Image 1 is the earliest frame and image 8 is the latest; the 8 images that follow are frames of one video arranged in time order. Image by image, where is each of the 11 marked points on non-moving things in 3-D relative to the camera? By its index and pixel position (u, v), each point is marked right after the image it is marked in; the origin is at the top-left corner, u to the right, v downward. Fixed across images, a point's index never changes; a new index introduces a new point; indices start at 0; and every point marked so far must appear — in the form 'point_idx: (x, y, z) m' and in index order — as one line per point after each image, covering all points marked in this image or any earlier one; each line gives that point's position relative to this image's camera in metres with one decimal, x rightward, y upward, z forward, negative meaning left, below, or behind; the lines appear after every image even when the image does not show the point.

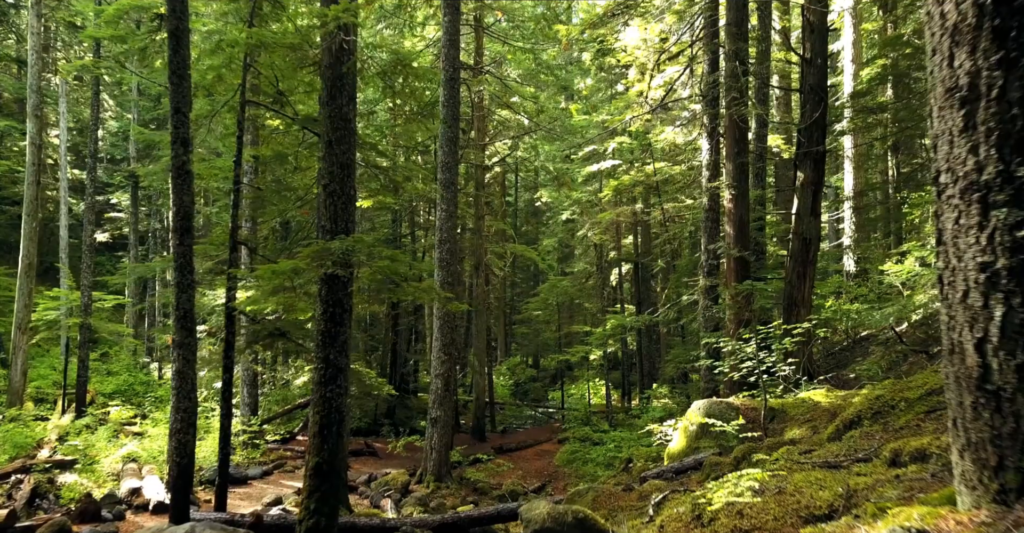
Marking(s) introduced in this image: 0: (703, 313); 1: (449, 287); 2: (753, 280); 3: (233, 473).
0: (+3.5, -0.9, +15.5) m
1: (-1.4, -0.5, +17.5) m
2: (+4.2, -0.2, +14.7) m
3: (-5.5, -4.1, +16.6) m
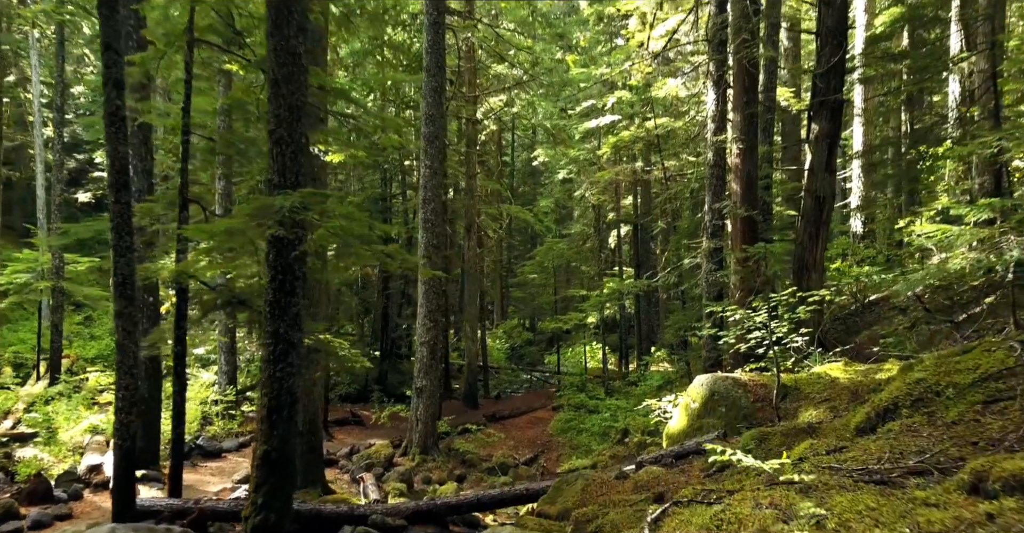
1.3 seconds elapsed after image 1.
0: (+3.3, -0.2, +14.4) m
1: (-1.6, +0.3, +16.4) m
2: (+4.0, +0.4, +13.6) m
3: (-5.7, -3.4, +15.7) m
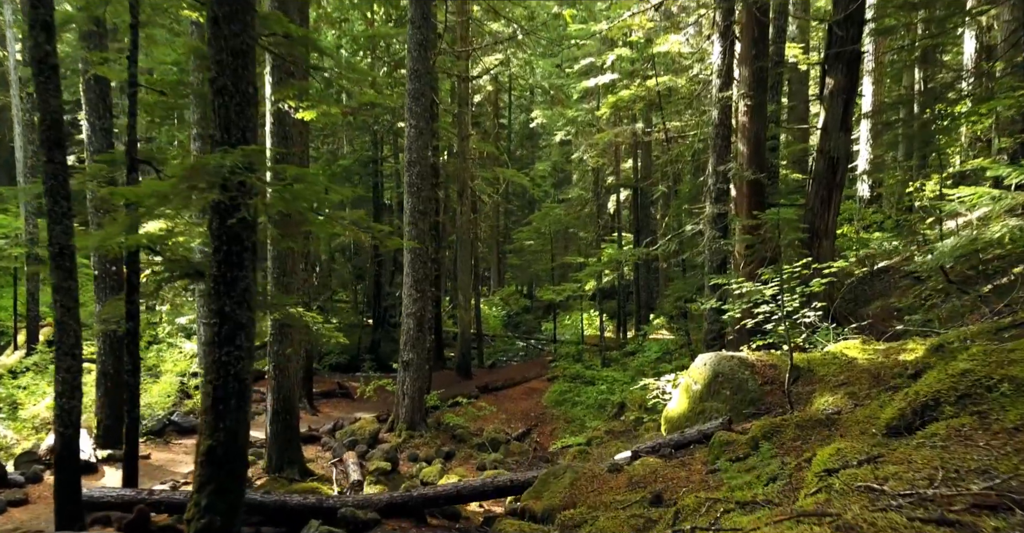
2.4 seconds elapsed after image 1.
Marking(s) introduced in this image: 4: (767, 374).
0: (+3.1, +0.3, +13.5) m
1: (-1.7, +0.9, +15.5) m
2: (+3.9, +0.9, +12.6) m
3: (-5.9, -2.8, +14.9) m
4: (+2.6, -1.1, +8.6) m
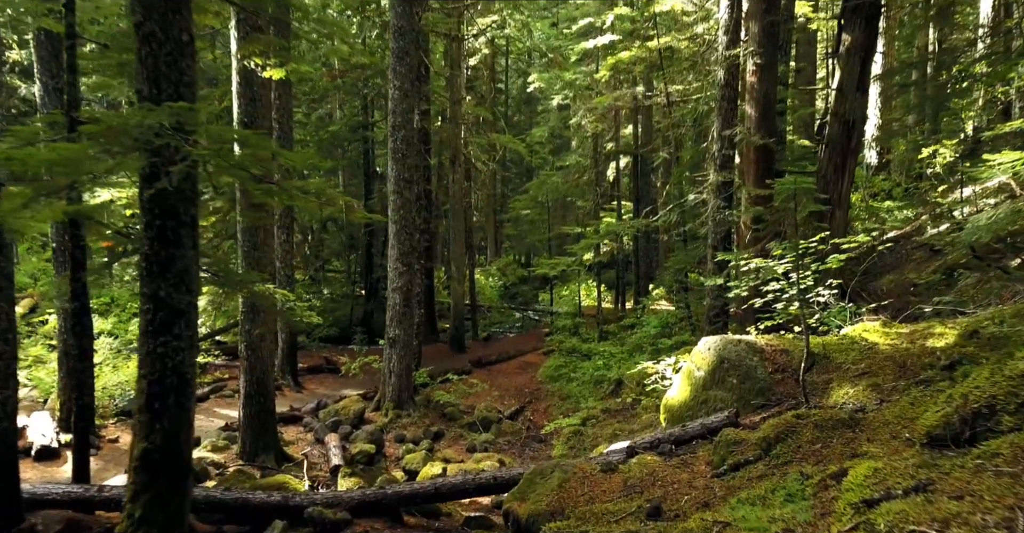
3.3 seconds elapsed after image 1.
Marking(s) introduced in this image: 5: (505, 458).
0: (+3.0, +0.8, +12.6) m
1: (-1.9, +1.4, +14.6) m
2: (+3.7, +1.3, +11.8) m
3: (-6.0, -2.3, +14.2) m
4: (+2.5, -0.9, +7.8) m
5: (-0.1, -3.0, +13.2) m
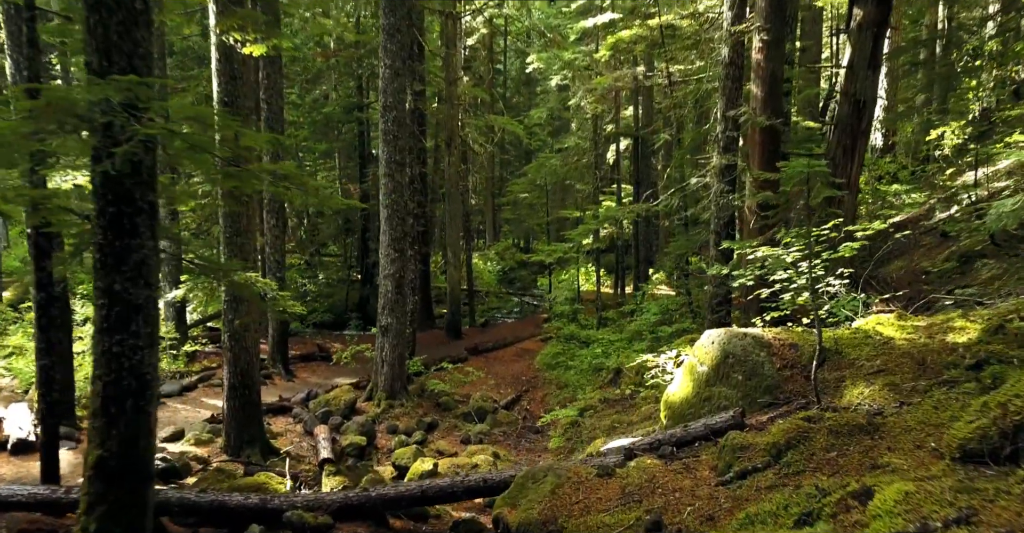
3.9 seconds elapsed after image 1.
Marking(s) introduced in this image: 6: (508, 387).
0: (+2.9, +1.0, +12.2) m
1: (-1.9, +1.7, +14.1) m
2: (+3.6, +1.5, +11.3) m
3: (-6.1, -2.1, +13.8) m
4: (+2.4, -0.8, +7.4) m
5: (-0.2, -2.8, +12.8) m
6: (-0.1, -2.5, +17.2) m
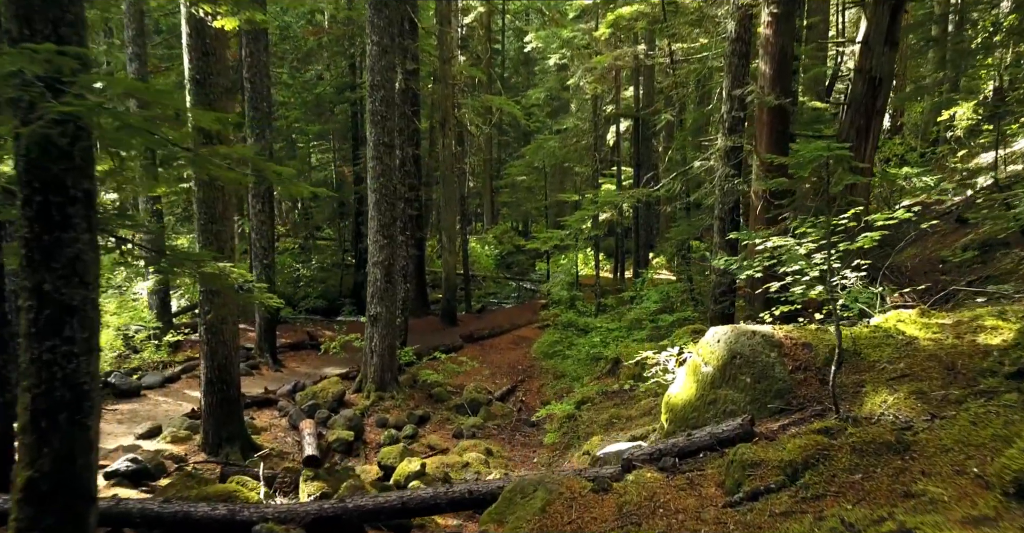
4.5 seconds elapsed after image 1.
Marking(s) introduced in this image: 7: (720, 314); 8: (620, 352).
0: (+2.8, +1.1, +11.5) m
1: (-2.0, +1.9, +13.5) m
2: (+3.6, +1.6, +10.6) m
3: (-6.2, -1.9, +13.2) m
4: (+2.3, -0.7, +6.8) m
5: (-0.3, -2.6, +12.2) m
6: (-0.2, -2.2, +16.7) m
7: (+2.9, -0.6, +11.6) m
8: (+1.9, -1.5, +14.8) m
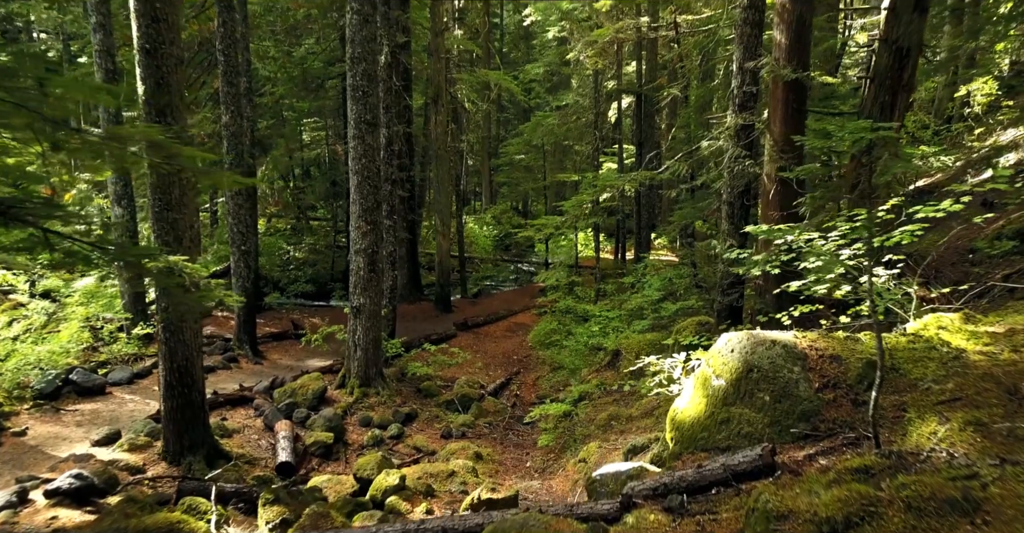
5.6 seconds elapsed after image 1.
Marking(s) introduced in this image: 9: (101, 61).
0: (+2.7, +1.3, +10.6) m
1: (-2.1, +2.1, +12.5) m
2: (+3.4, +1.7, +9.7) m
3: (-6.3, -1.7, +12.3) m
4: (+2.2, -0.7, +5.9) m
5: (-0.4, -2.5, +11.4) m
6: (-0.3, -1.9, +15.8) m
7: (+2.7, -0.5, +10.7) m
8: (+1.8, -1.3, +13.9) m
9: (-6.8, +3.4, +14.0) m
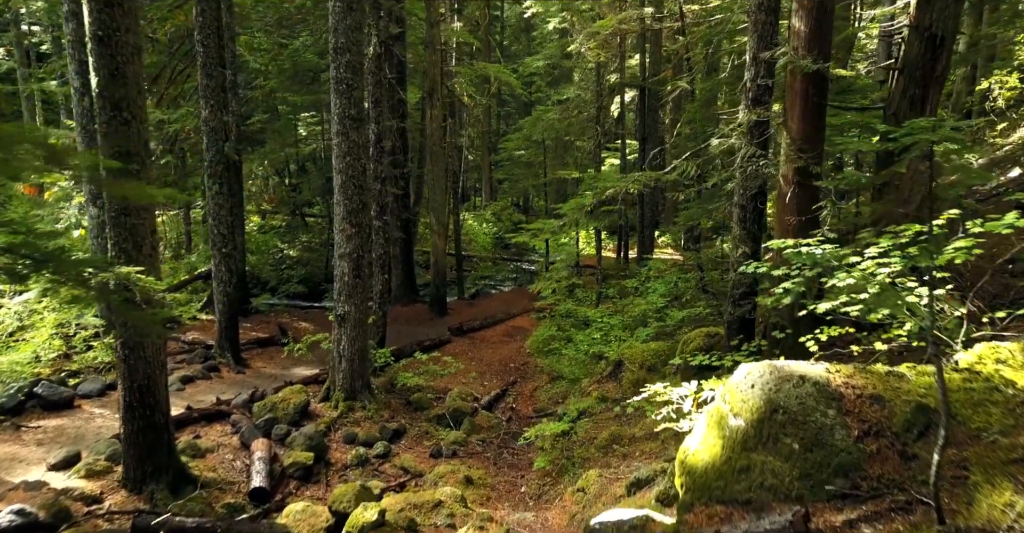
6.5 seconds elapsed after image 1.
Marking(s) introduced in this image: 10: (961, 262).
0: (+2.6, +1.2, +9.7) m
1: (-2.2, +2.0, +11.7) m
2: (+3.4, +1.6, +8.8) m
3: (-6.4, -1.8, +11.5) m
4: (+2.1, -0.8, +5.0) m
5: (-0.5, -2.6, +10.6) m
6: (-0.3, -2.0, +15.0) m
7: (+2.7, -0.6, +9.8) m
8: (+1.7, -1.4, +13.1) m
9: (-6.9, +3.4, +13.2) m
10: (+2.8, 0.0, +5.3) m
